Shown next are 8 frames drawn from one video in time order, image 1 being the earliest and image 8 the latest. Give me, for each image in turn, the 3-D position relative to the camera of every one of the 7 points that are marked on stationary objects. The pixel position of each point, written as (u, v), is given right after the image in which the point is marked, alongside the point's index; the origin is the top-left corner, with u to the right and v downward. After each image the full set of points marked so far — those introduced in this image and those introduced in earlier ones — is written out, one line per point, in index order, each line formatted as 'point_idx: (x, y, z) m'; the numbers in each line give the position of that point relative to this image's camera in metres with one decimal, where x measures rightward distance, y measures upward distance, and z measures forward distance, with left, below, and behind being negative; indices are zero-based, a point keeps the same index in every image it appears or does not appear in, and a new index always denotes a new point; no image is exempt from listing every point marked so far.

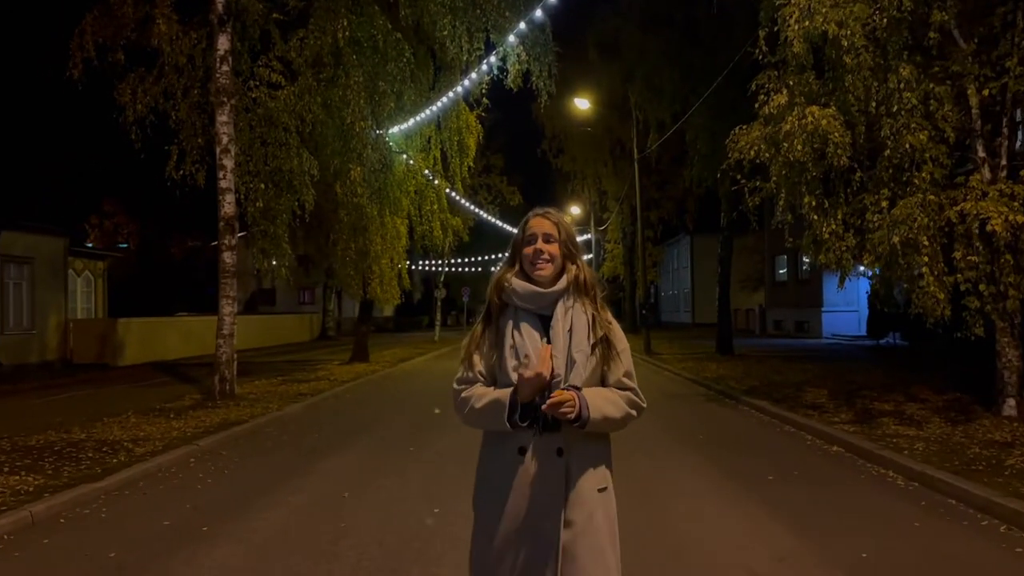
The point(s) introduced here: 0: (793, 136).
0: (+3.4, +1.8, +12.4) m
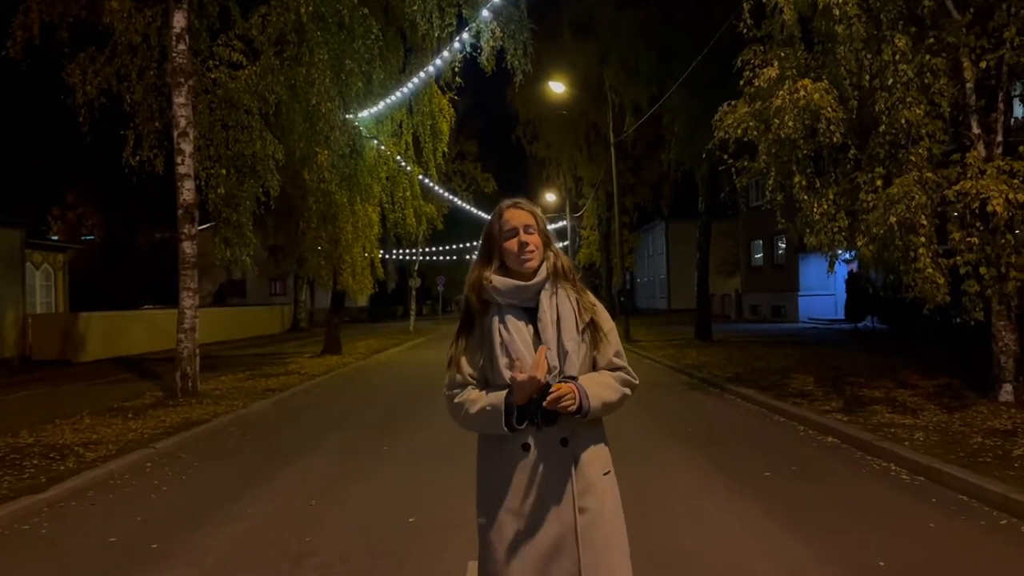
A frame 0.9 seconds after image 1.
0: (+3.1, +2.0, +11.7) m
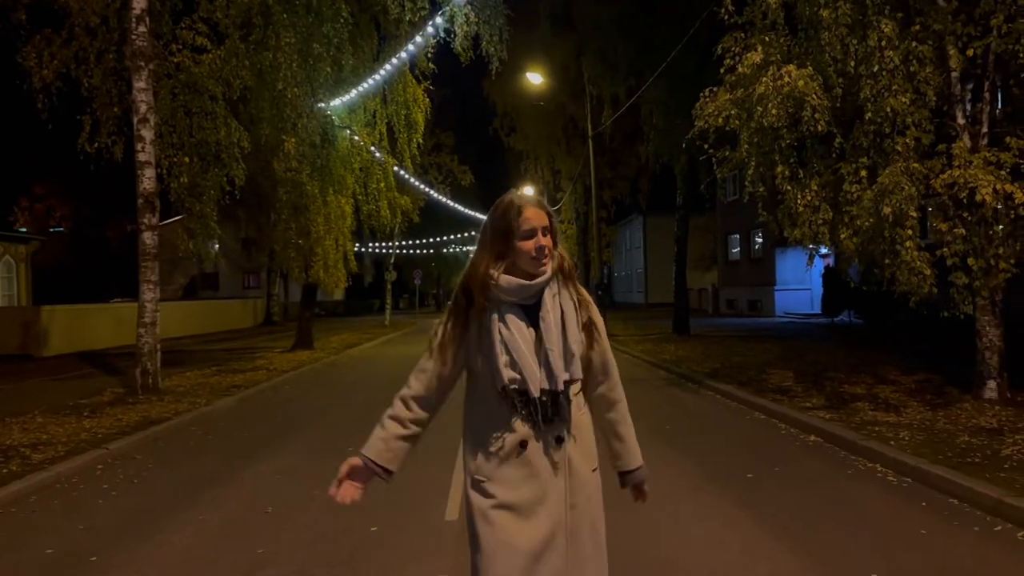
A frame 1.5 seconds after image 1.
0: (+2.8, +2.1, +11.3) m
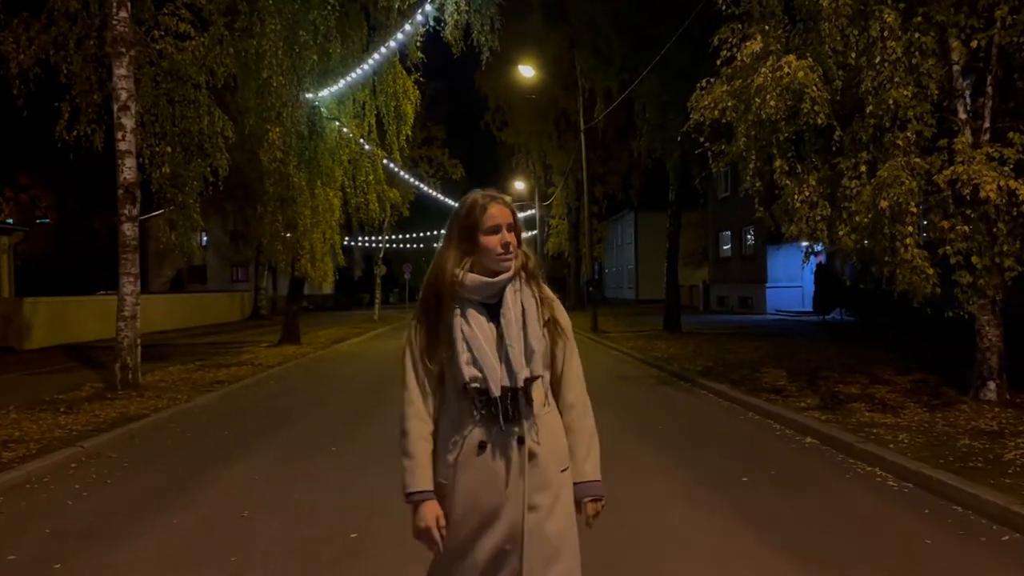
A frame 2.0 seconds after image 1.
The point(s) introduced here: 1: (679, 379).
0: (+2.7, +2.1, +11.0) m
1: (+3.0, -1.6, +18.6) m
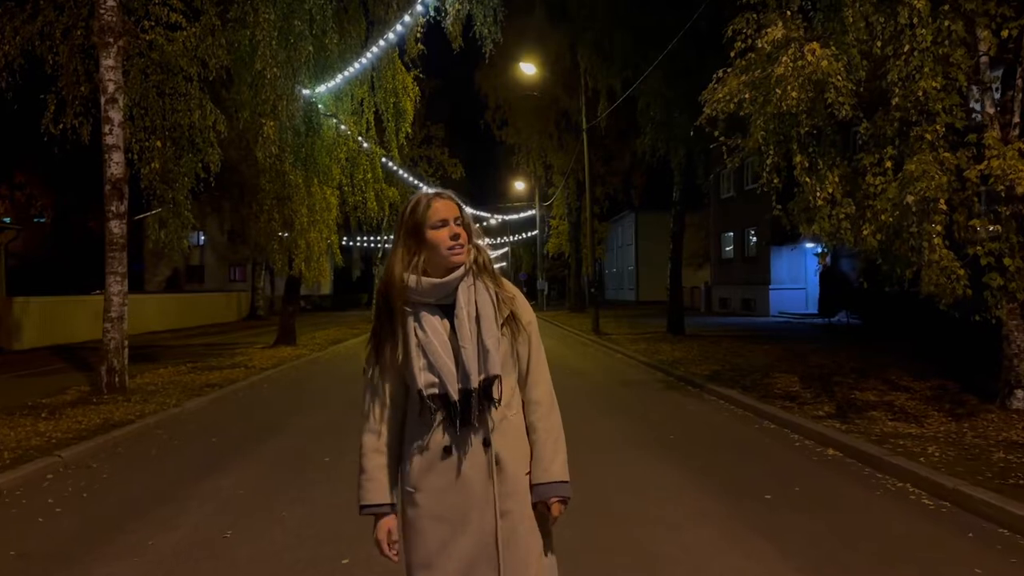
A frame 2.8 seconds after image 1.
0: (+2.8, +2.1, +10.3) m
1: (+3.0, -1.7, +18.0) m
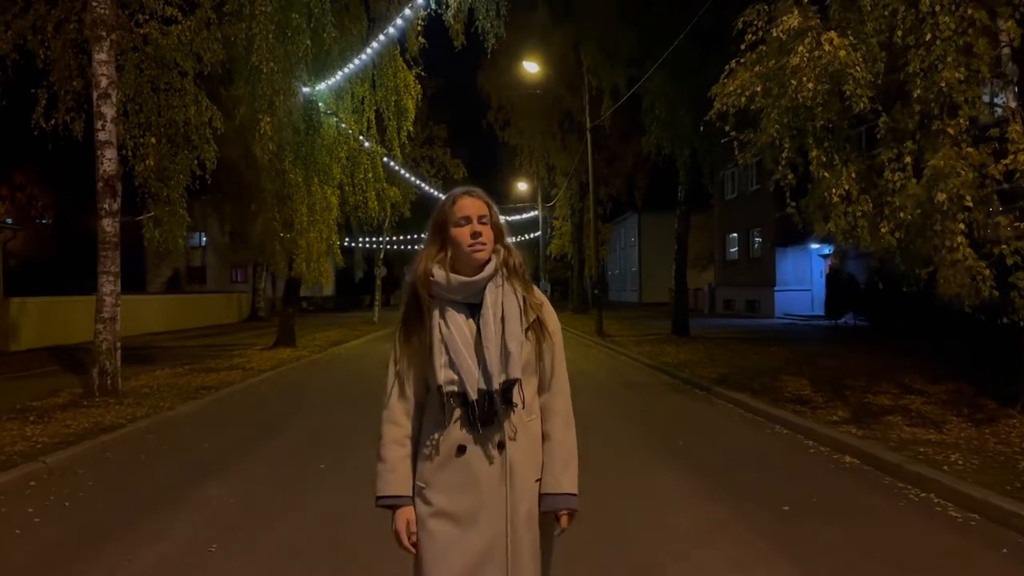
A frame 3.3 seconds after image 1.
0: (+2.8, +2.1, +9.9) m
1: (+3.1, -1.7, +17.5) m
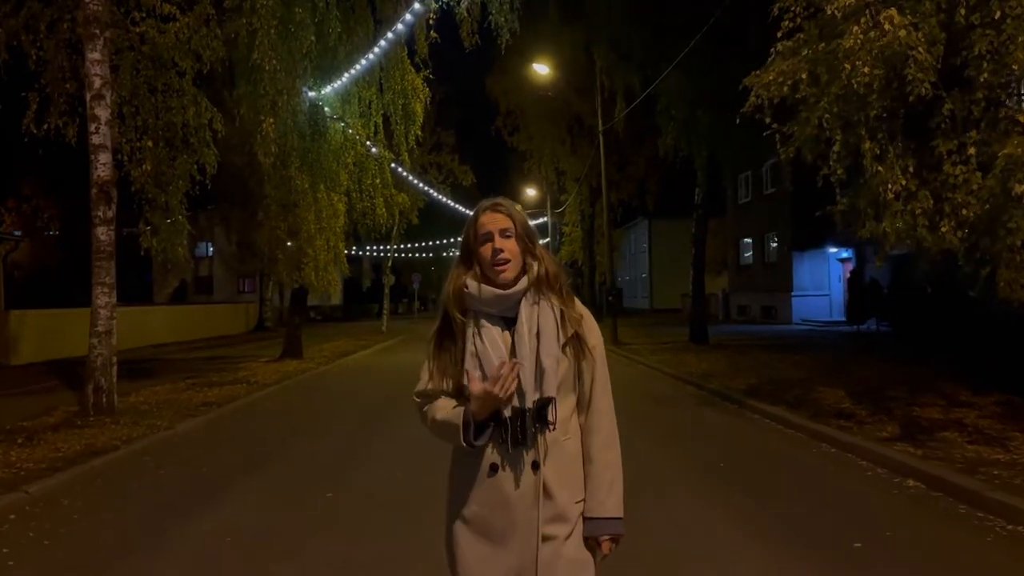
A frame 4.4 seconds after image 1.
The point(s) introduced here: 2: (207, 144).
0: (+3.0, +2.0, +9.0) m
1: (+3.4, -1.8, +16.6) m
2: (-4.4, +2.1, +14.7) m
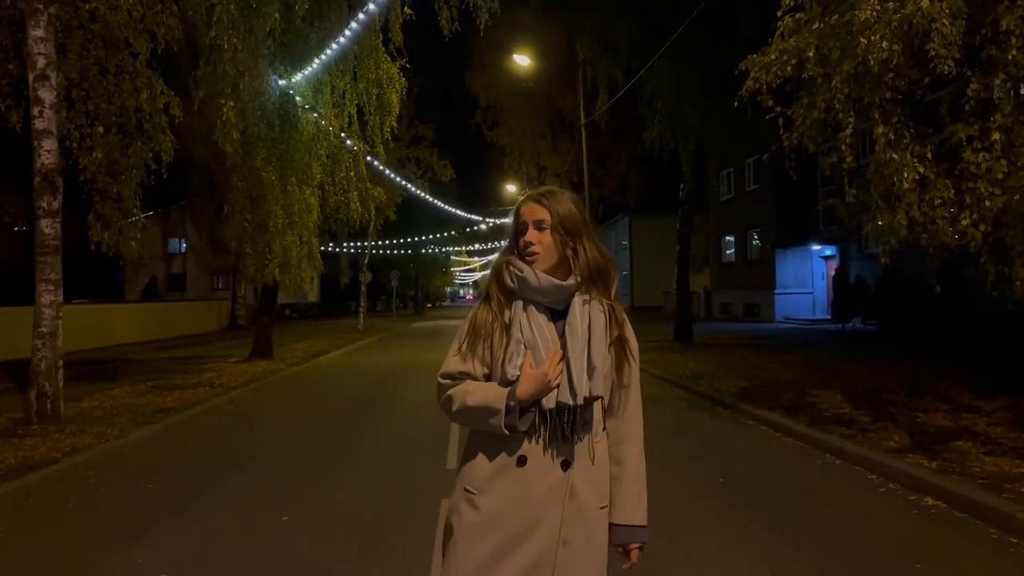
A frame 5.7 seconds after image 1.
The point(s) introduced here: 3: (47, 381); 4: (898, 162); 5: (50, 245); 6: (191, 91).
0: (+2.8, +2.0, +8.2) m
1: (+3.1, -1.8, +15.8) m
2: (-4.7, +2.1, +13.7) m
3: (-5.9, -1.2, +13.0) m
4: (+3.3, +1.1, +8.7) m
5: (-5.8, +0.5, +13.0) m
6: (-5.0, +3.1, +15.9) m
